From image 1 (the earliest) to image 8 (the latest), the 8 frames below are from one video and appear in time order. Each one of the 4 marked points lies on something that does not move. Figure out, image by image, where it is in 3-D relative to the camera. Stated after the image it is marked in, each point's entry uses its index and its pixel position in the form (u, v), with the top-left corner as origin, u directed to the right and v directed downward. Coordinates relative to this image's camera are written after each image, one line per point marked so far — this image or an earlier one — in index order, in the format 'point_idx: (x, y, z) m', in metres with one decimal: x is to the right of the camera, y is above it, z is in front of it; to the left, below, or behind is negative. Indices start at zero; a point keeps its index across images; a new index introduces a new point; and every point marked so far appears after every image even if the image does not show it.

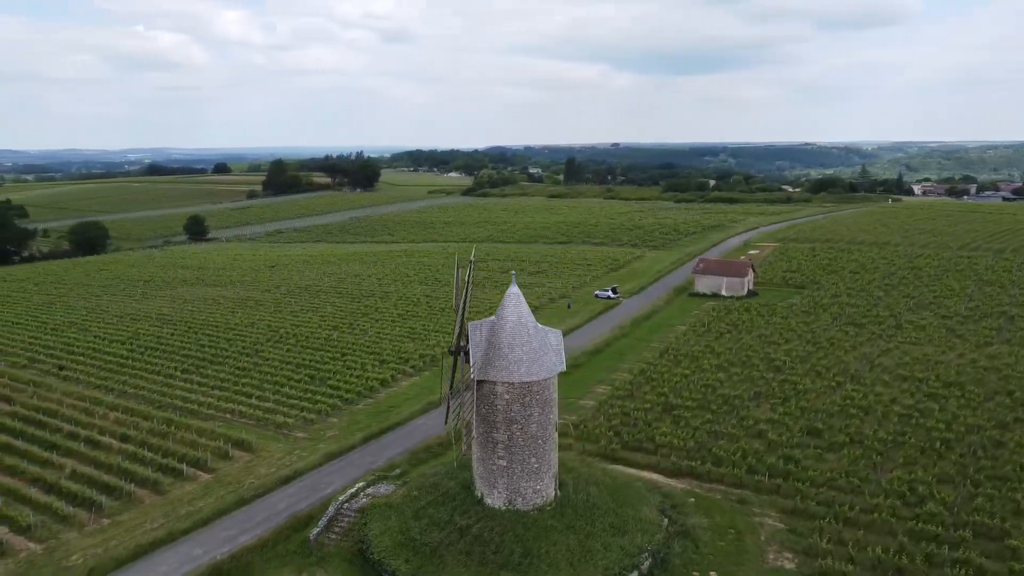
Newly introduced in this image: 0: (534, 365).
0: (+0.5, -1.7, +17.8) m
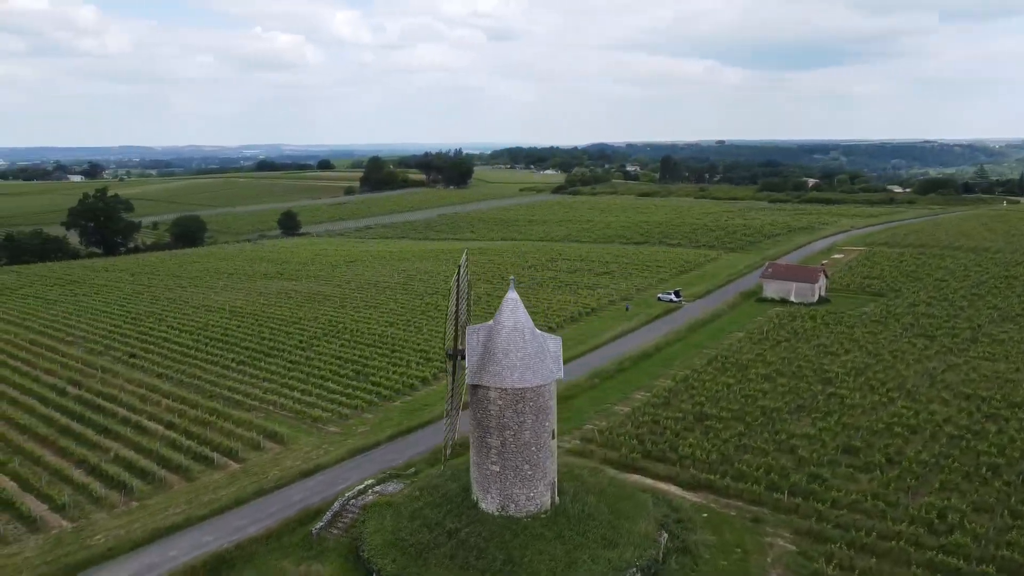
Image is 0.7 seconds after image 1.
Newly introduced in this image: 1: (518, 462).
0: (+0.4, -1.8, +17.6) m
1: (+0.1, -3.8, +17.9) m
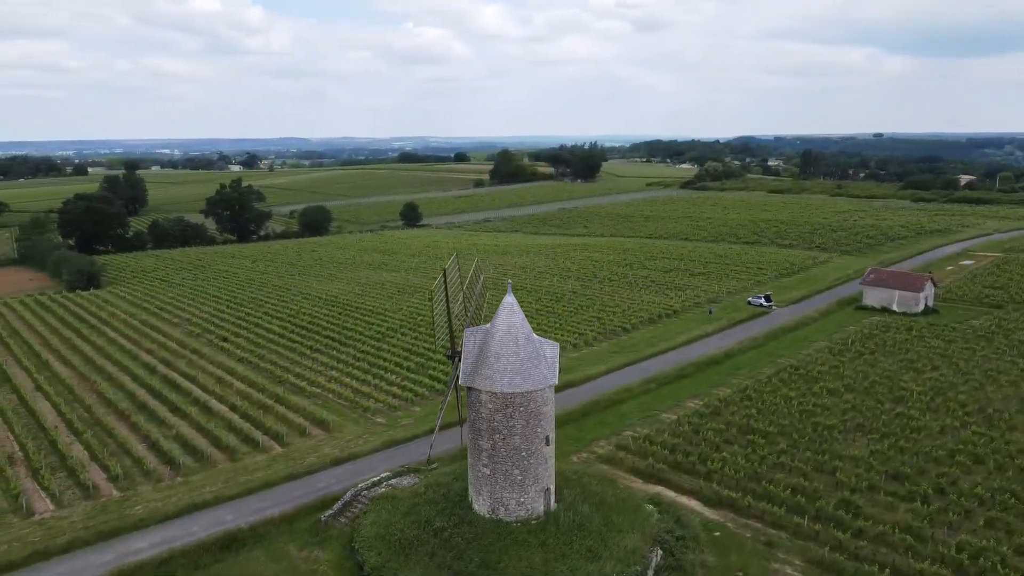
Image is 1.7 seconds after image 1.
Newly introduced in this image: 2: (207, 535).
0: (+0.1, -1.9, +17.6) m
1: (-0.1, -3.9, +17.9) m
2: (-7.3, -5.9, +19.8) m
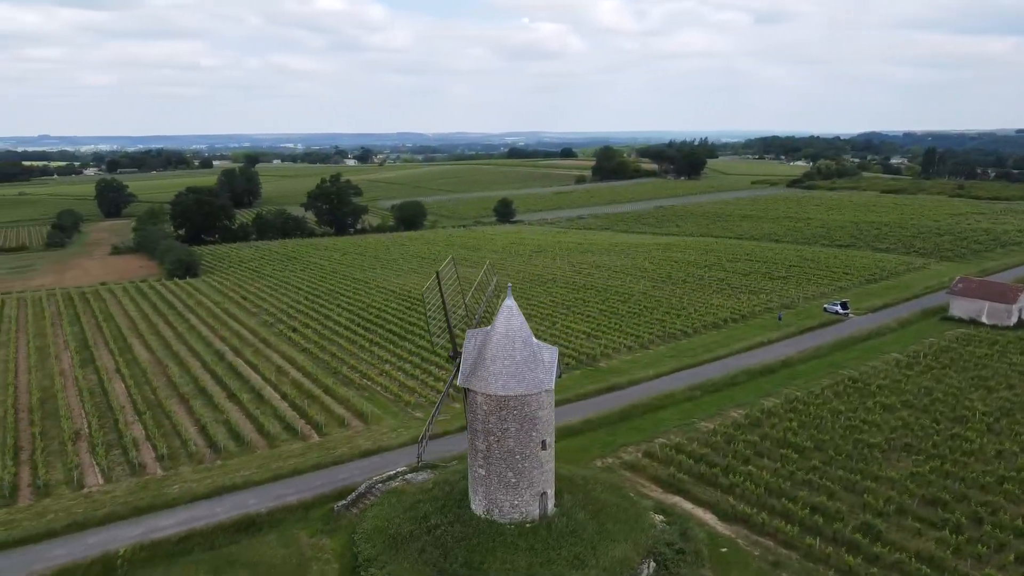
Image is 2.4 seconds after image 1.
0: (0.0, -2.0, +17.6) m
1: (-0.2, -3.9, +18.0) m
2: (-7.2, -5.8, +20.8) m
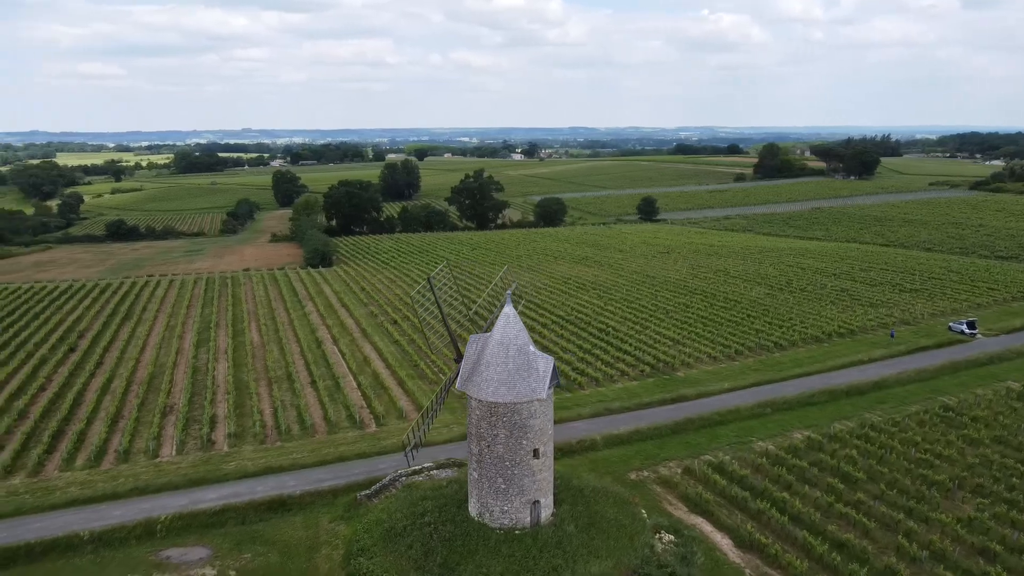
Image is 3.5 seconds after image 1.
0: (-0.2, -2.1, +17.8) m
1: (-0.4, -4.1, +18.2) m
2: (-6.7, -5.6, +22.4) m
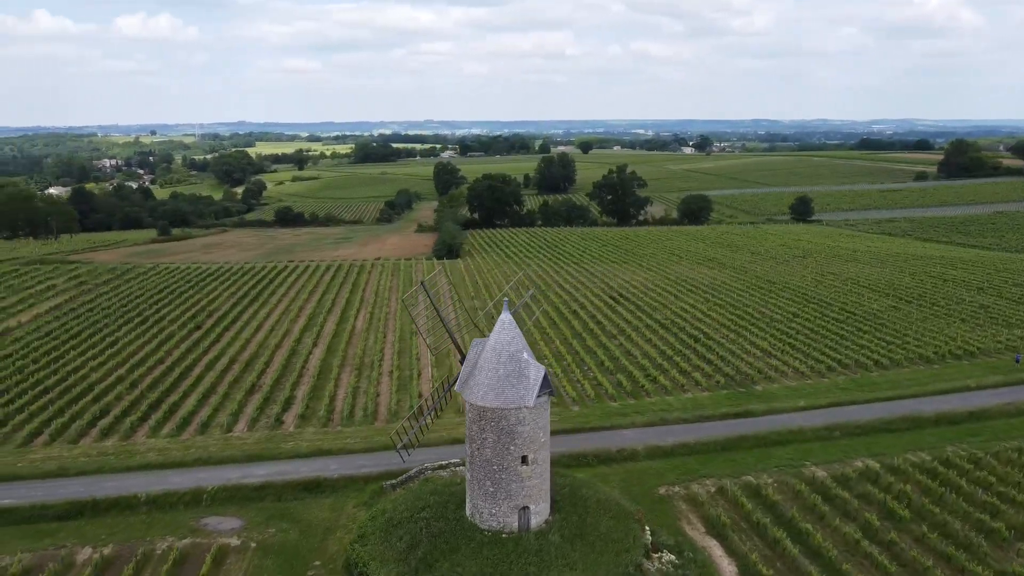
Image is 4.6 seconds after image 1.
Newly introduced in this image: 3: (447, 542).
0: (-0.5, -2.3, +18.1) m
1: (-0.7, -4.2, +18.6) m
2: (-6.0, -5.5, +24.0) m
3: (-1.4, -5.7, +18.3) m
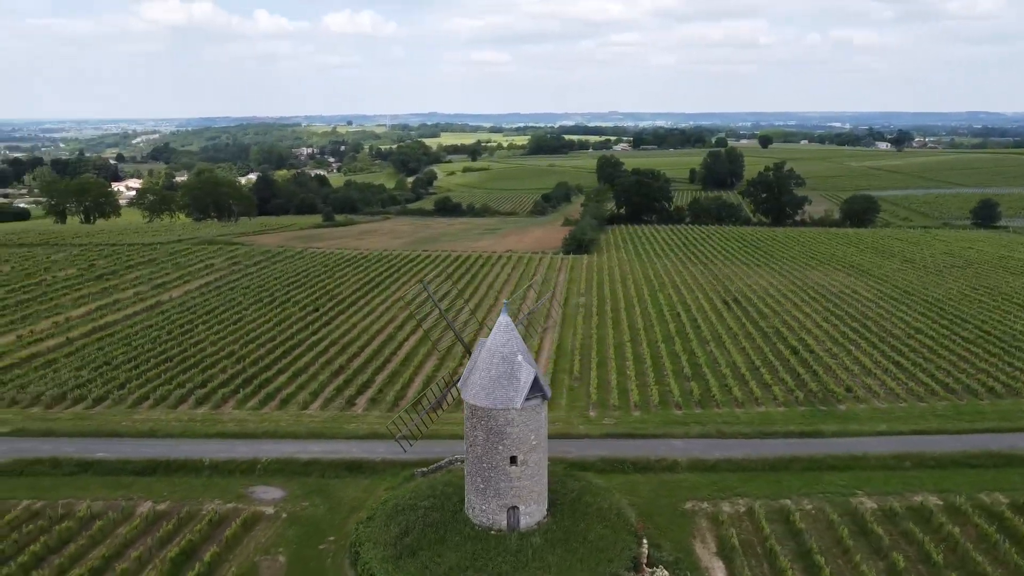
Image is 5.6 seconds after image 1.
0: (-0.7, -2.3, +18.5) m
1: (-0.9, -4.3, +19.1) m
2: (-5.0, -5.2, +25.6) m
3: (-1.7, -5.7, +19.0) m
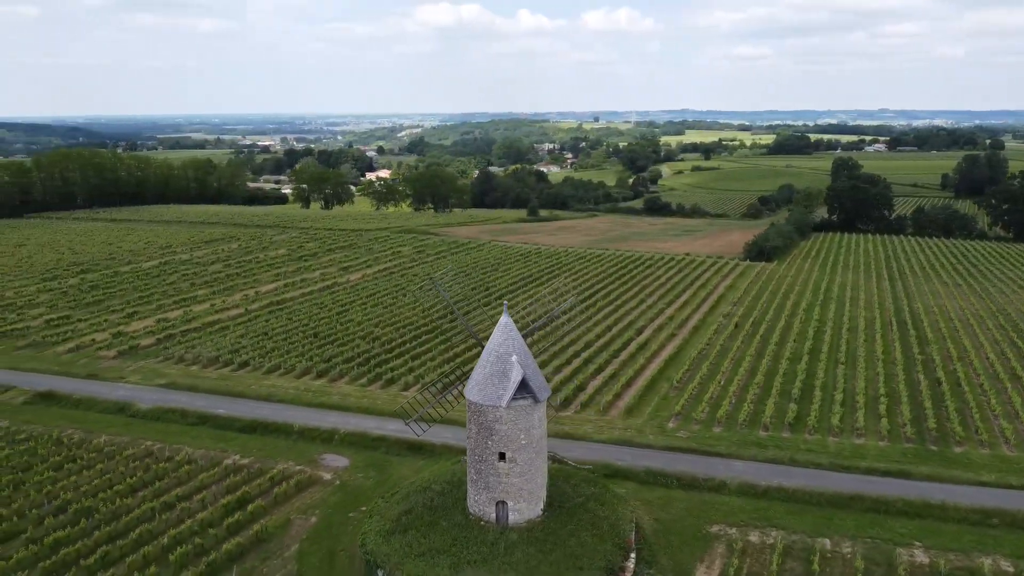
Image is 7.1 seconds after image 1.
0: (-0.9, -2.3, +19.3) m
1: (-1.0, -4.2, +19.9) m
2: (-3.1, -5.0, +27.3) m
3: (-1.9, -5.6, +20.1) m
